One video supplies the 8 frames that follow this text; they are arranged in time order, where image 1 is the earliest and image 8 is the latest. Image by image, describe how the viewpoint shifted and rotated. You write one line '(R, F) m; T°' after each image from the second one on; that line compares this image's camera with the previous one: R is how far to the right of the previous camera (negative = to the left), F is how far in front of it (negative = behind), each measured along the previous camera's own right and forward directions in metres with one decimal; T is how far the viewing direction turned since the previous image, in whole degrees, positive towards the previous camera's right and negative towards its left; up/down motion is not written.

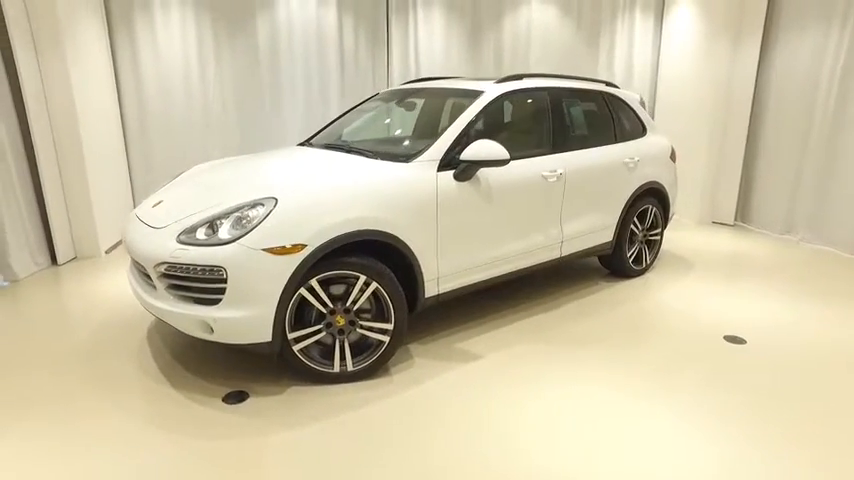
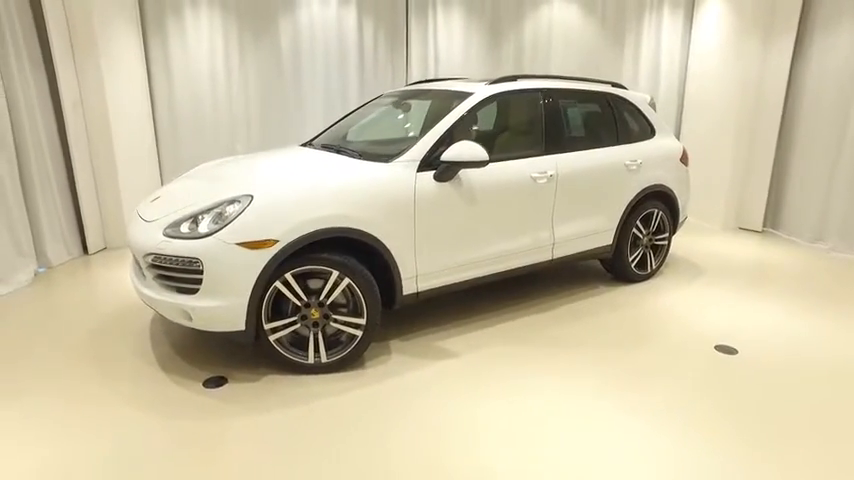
(+0.4, -0.1) m; -5°
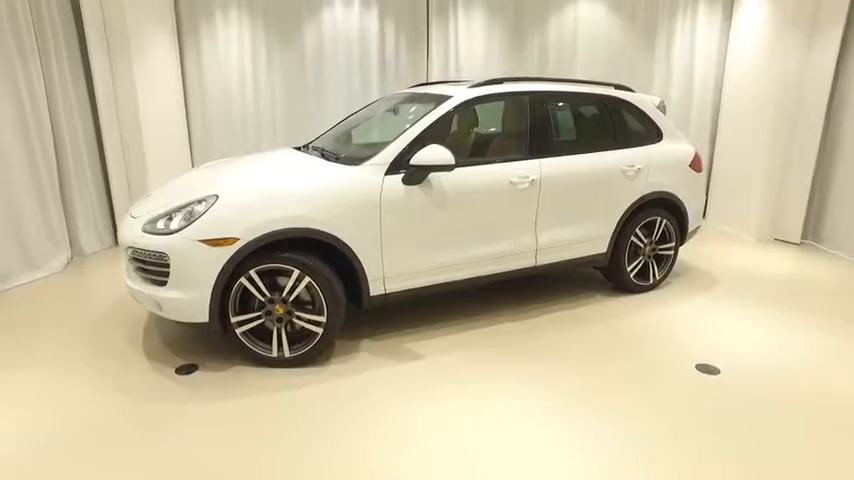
(+0.6, 0.0) m; -7°
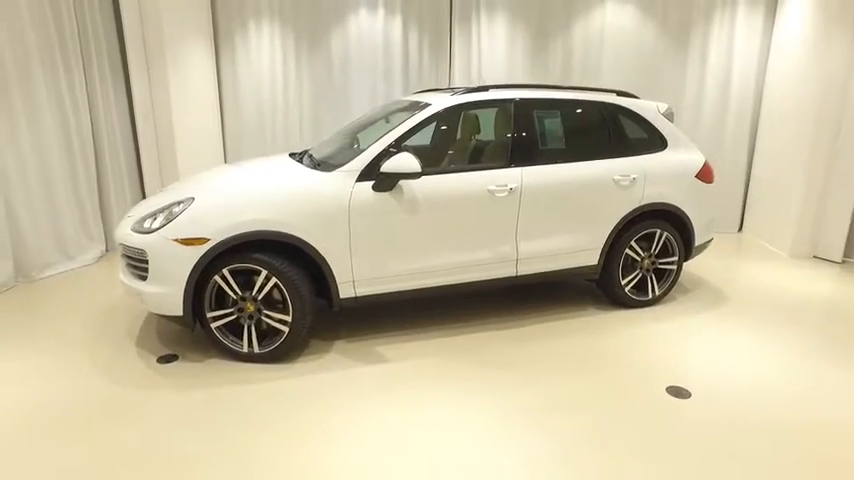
(+0.6, 0.0) m; -7°
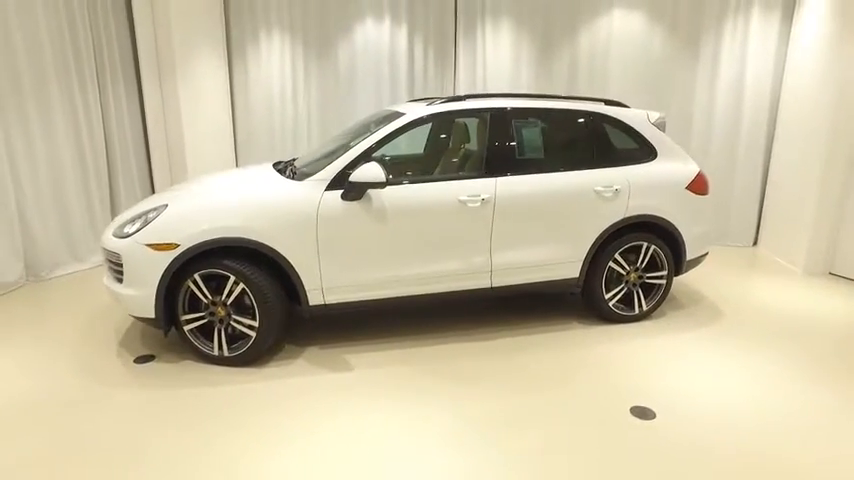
(+0.4, 0.0) m; -4°
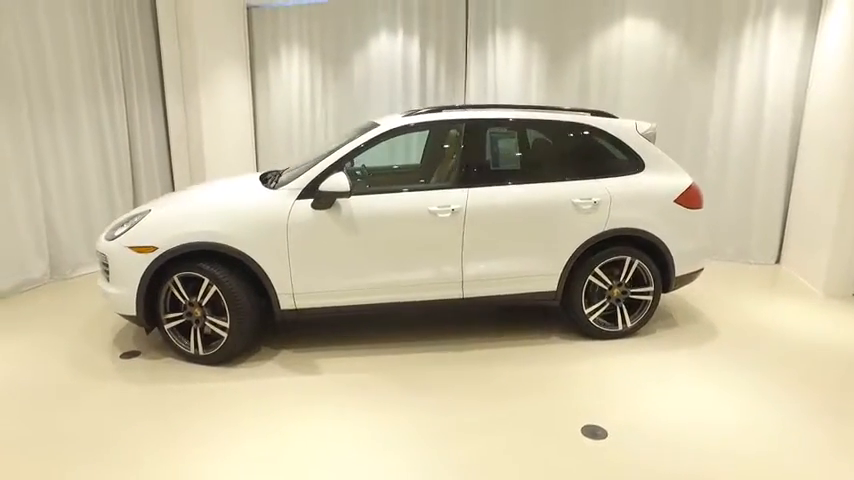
(+0.5, 0.0) m; -6°
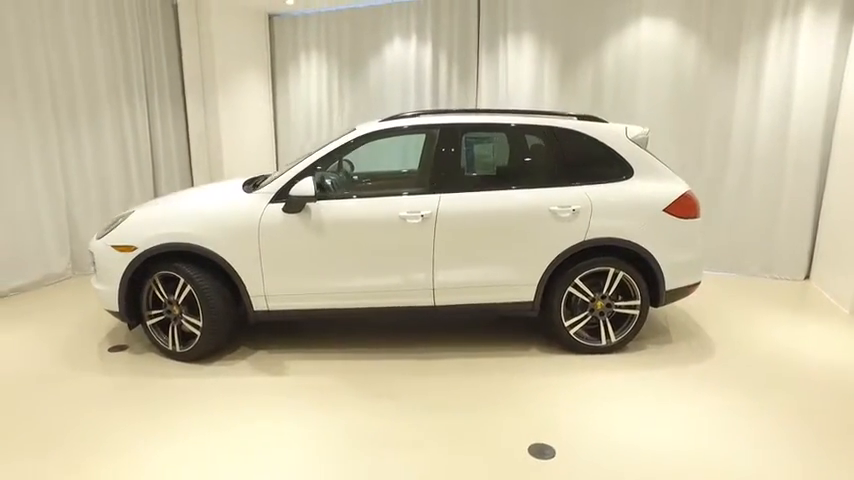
(+0.5, +0.1) m; -6°
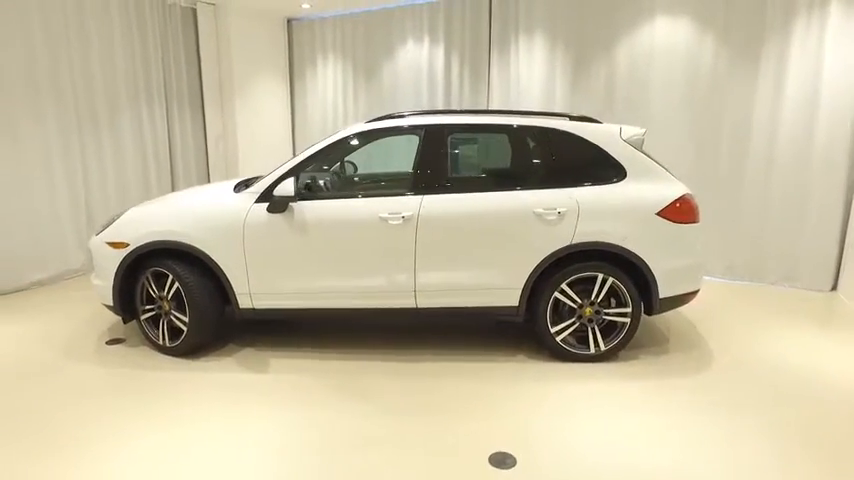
(+0.4, +0.1) m; -4°
